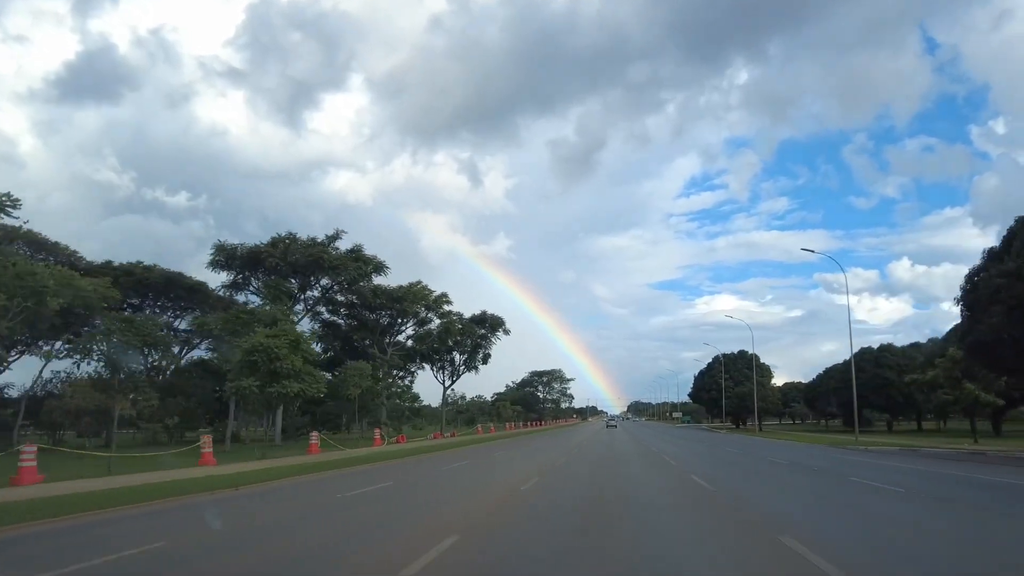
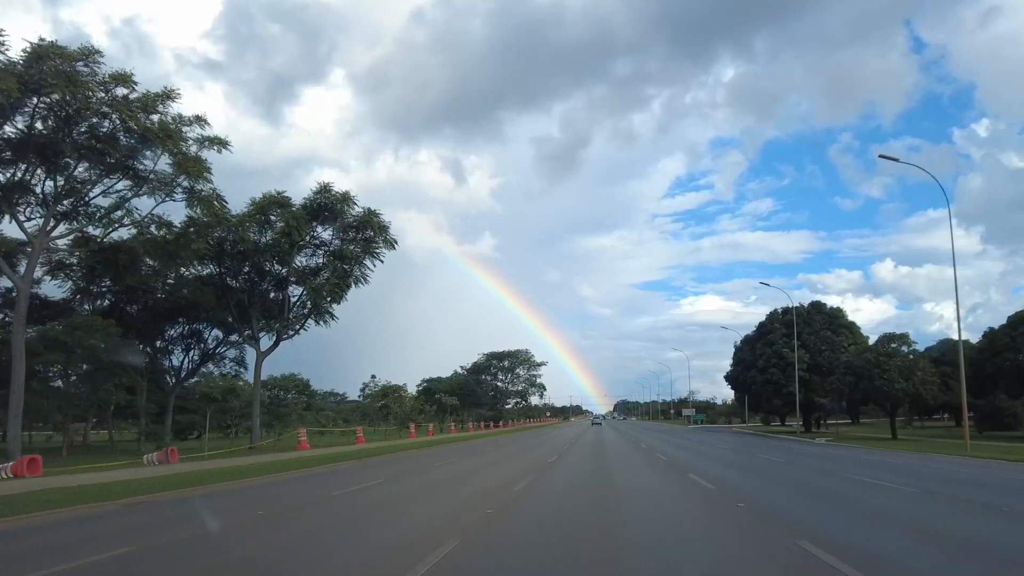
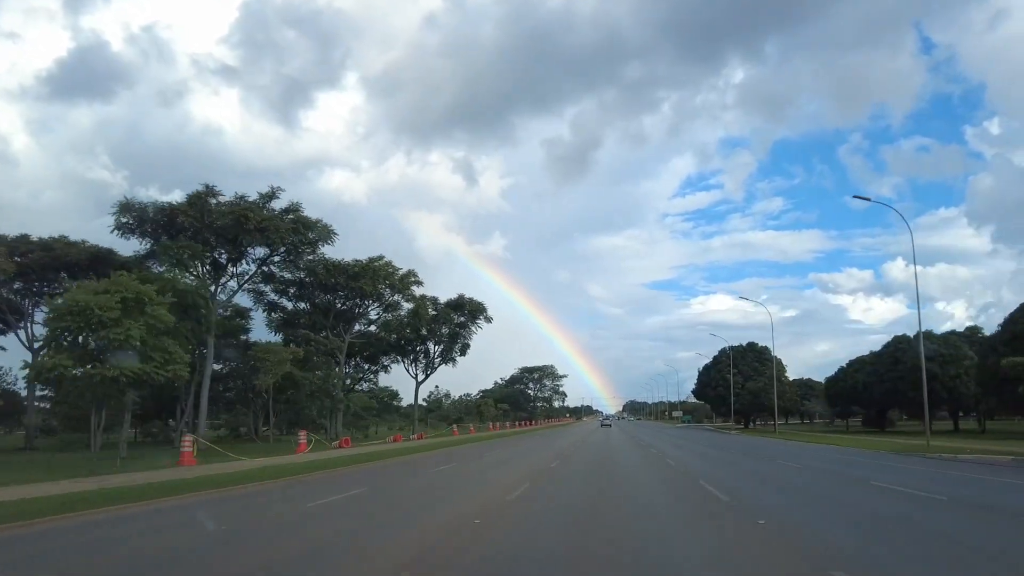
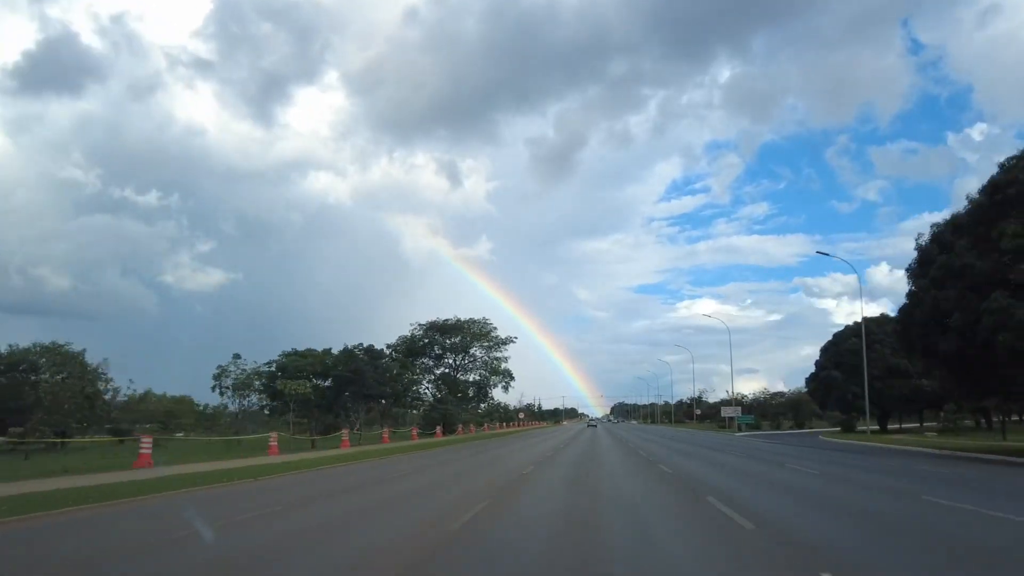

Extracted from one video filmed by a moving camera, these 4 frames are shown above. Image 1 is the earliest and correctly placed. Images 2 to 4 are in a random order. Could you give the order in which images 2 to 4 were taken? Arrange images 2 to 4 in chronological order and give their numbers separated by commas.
3, 2, 4
